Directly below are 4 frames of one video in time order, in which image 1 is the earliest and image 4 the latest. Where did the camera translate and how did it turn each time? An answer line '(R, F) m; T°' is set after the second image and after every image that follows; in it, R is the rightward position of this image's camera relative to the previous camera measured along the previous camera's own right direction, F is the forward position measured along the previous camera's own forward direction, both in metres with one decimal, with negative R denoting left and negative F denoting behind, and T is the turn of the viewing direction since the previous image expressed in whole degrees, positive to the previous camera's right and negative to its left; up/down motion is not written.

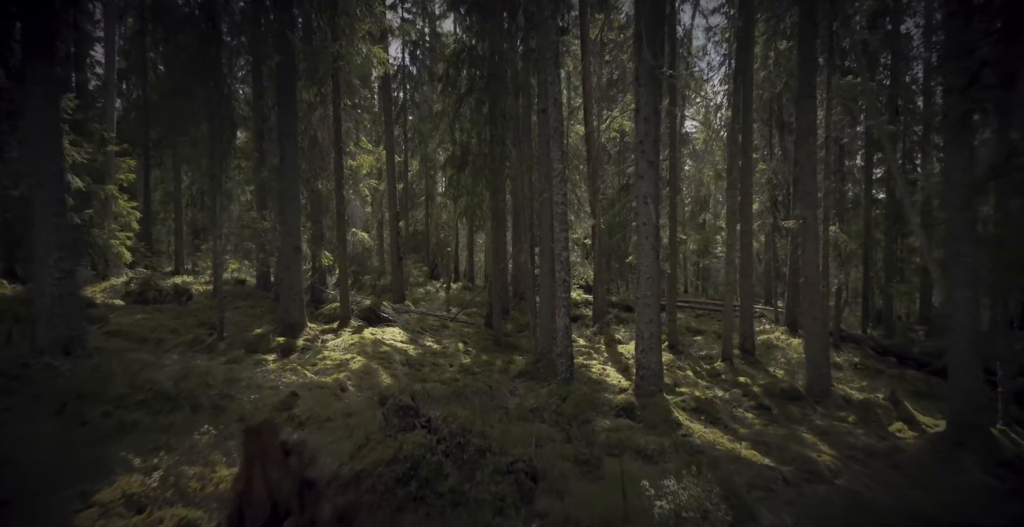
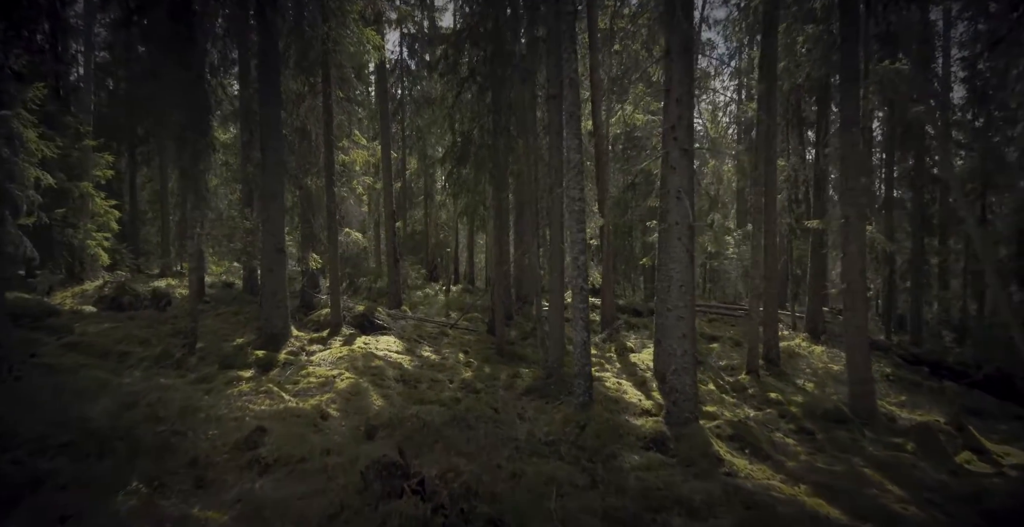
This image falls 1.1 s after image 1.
(-0.1, +1.2) m; 0°
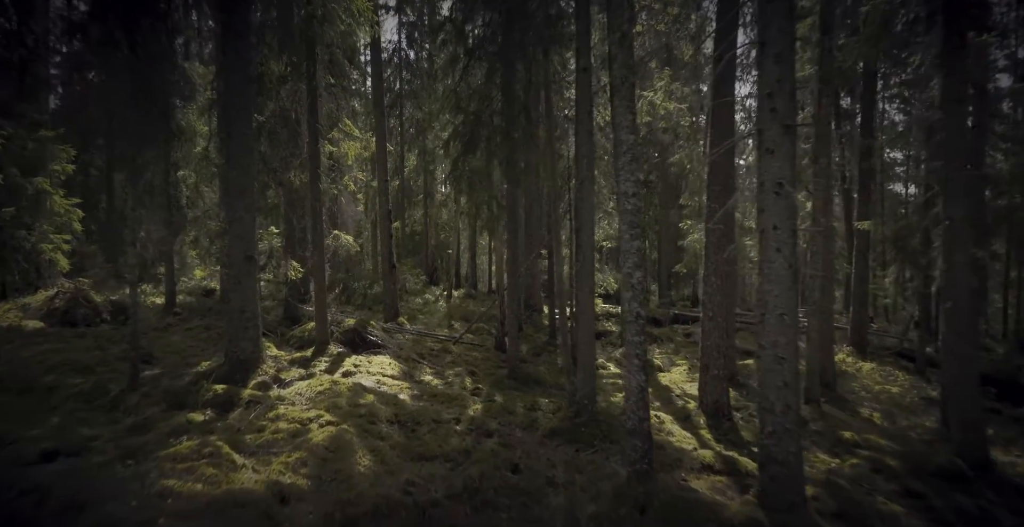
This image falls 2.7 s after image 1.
(-0.3, +2.0) m; 0°
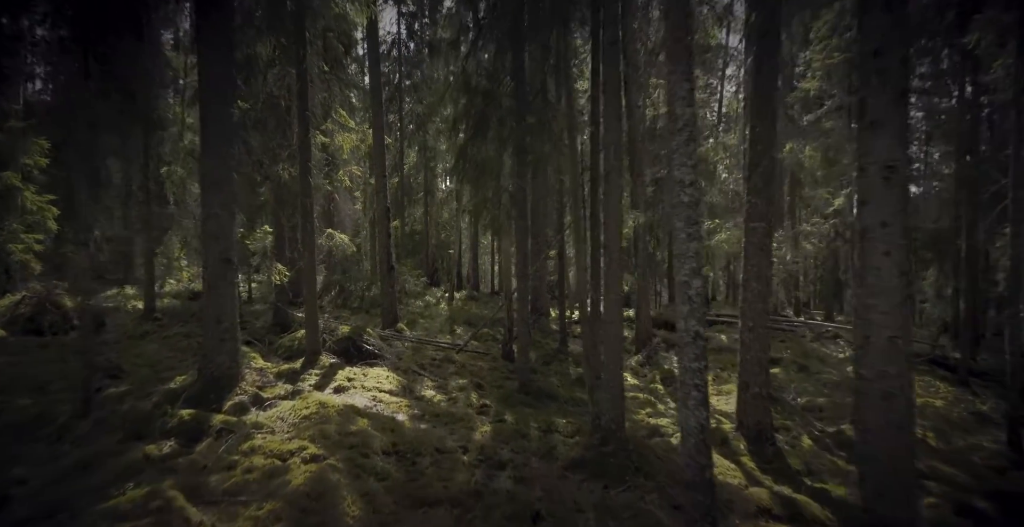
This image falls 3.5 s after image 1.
(-0.2, +1.2) m; 0°
